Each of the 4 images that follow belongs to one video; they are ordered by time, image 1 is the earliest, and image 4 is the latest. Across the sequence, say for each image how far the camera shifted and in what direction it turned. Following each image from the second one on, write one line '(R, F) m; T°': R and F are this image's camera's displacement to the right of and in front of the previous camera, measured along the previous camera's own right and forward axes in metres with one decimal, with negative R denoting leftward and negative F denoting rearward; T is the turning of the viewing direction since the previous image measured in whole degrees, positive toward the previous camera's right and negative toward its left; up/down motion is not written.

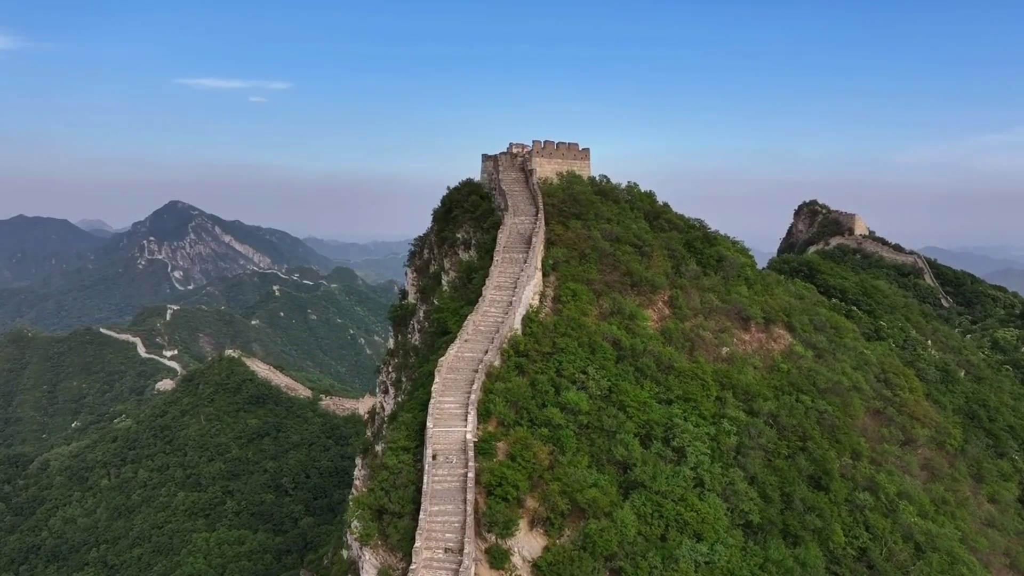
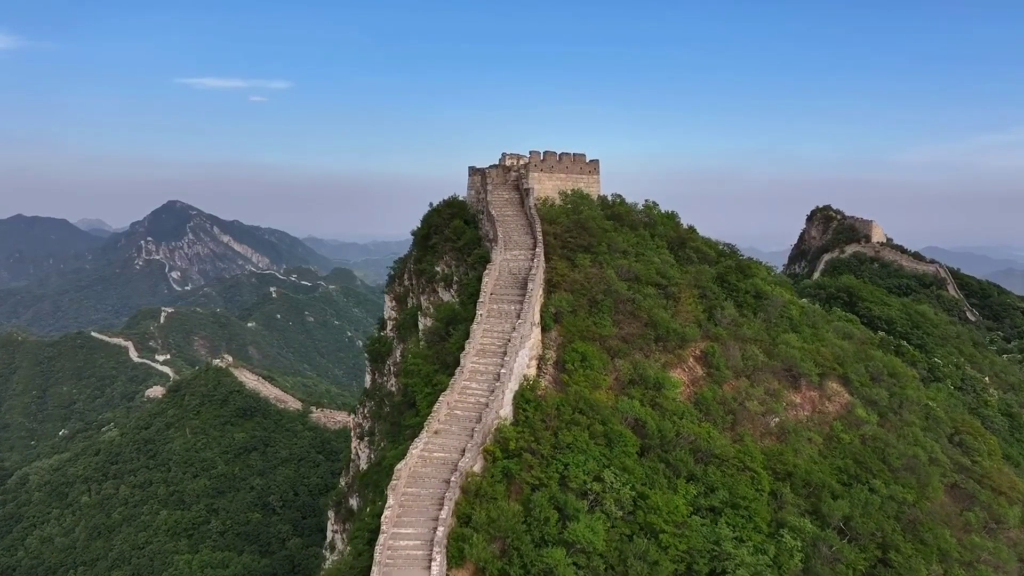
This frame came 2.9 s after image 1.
(+0.2, +3.6) m; 0°
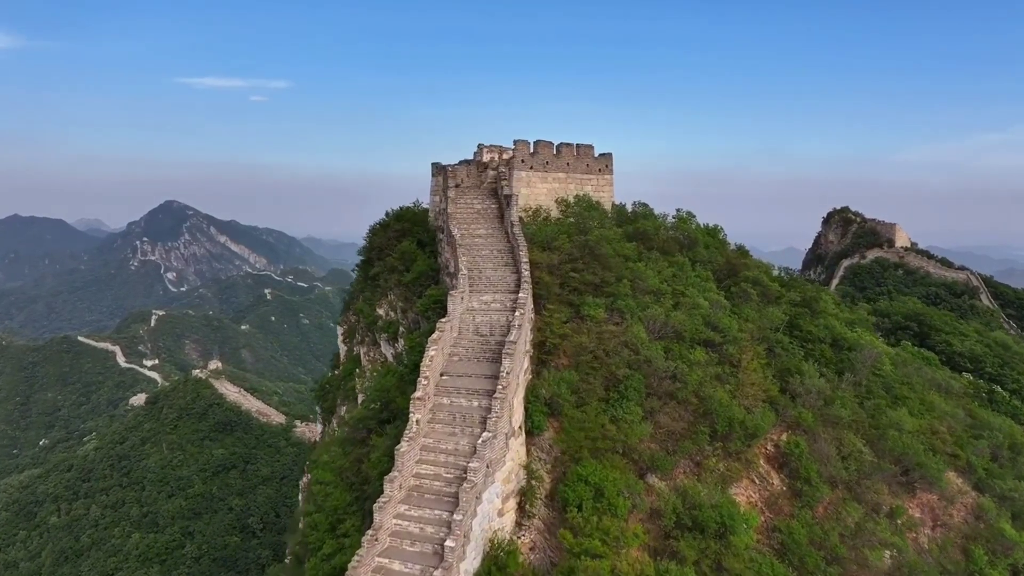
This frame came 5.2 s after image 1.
(+0.4, +4.8) m; 0°
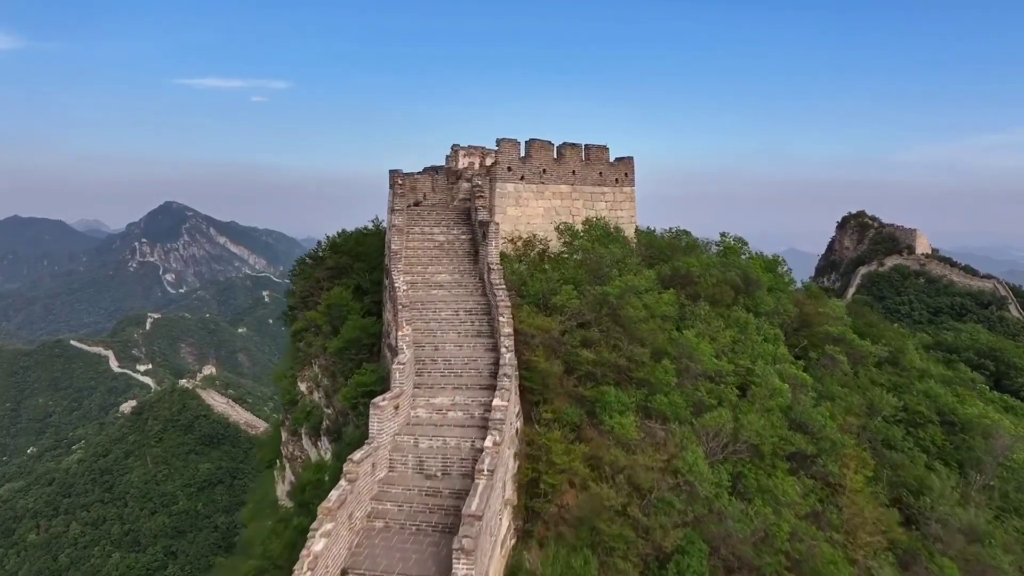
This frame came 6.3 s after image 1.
(+0.3, +3.3) m; 0°
